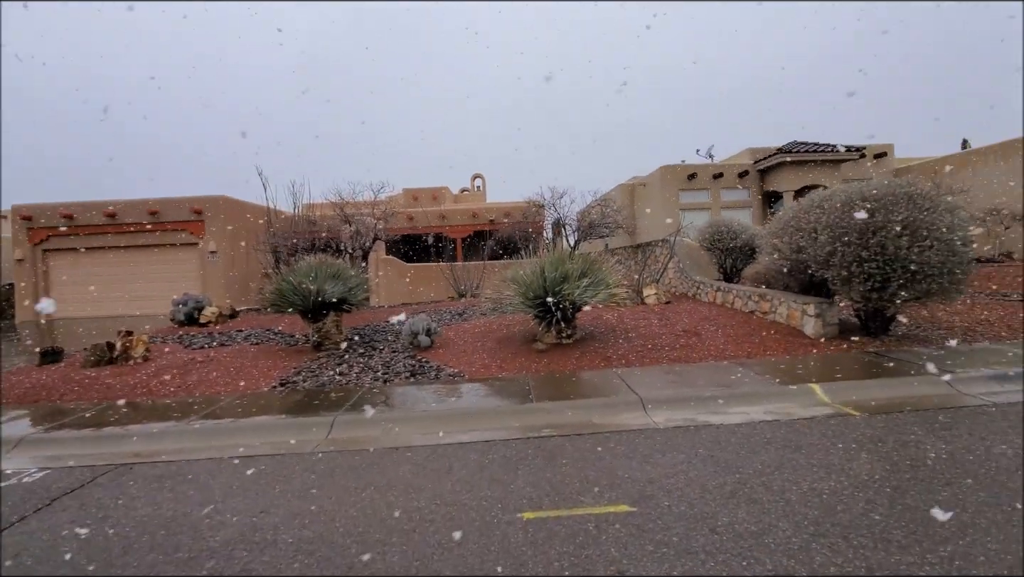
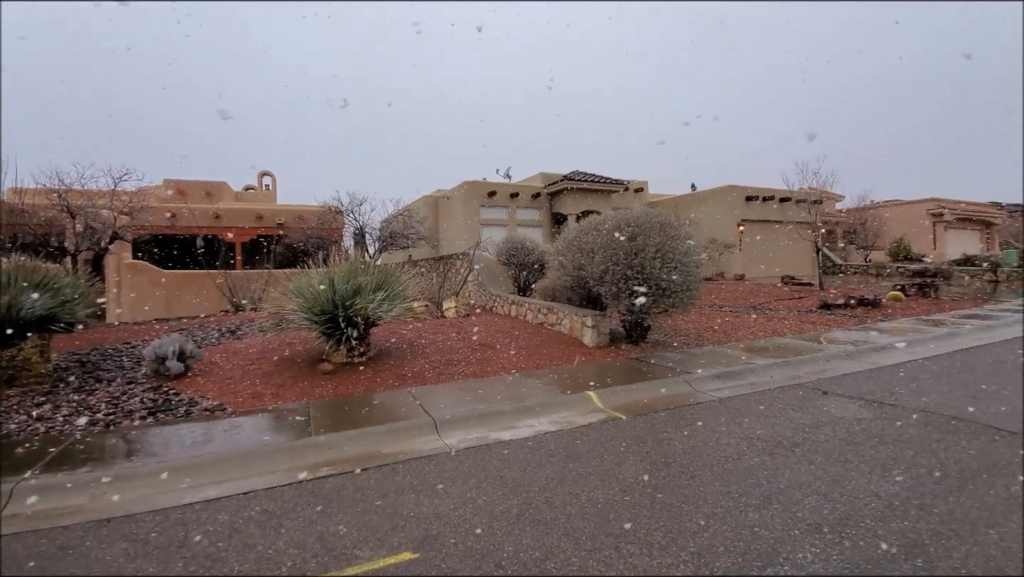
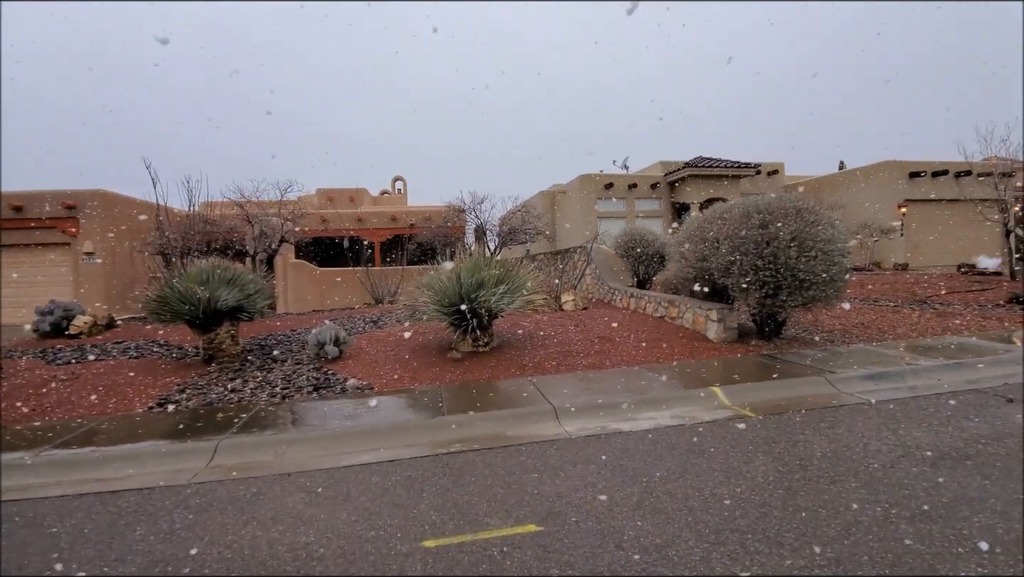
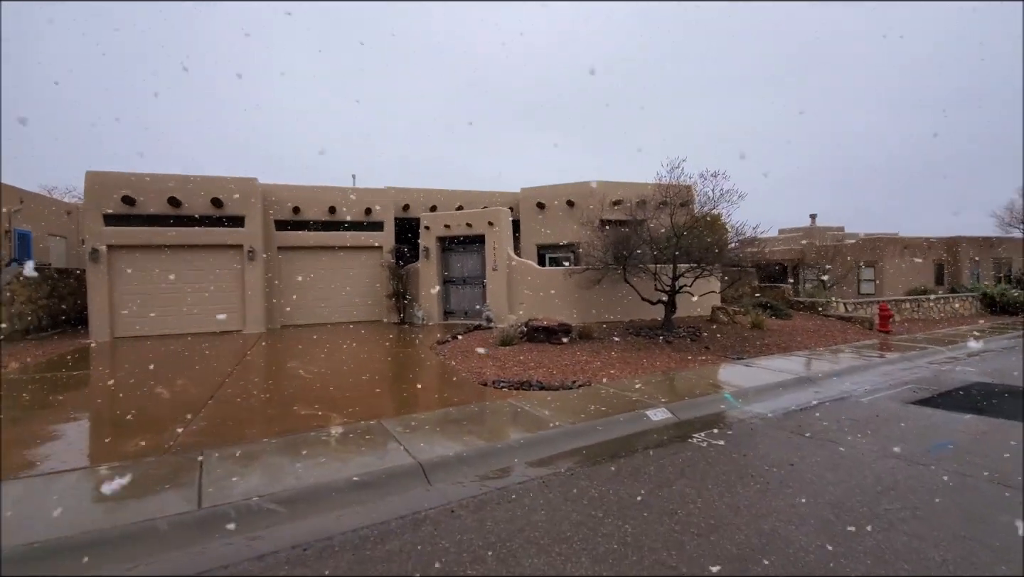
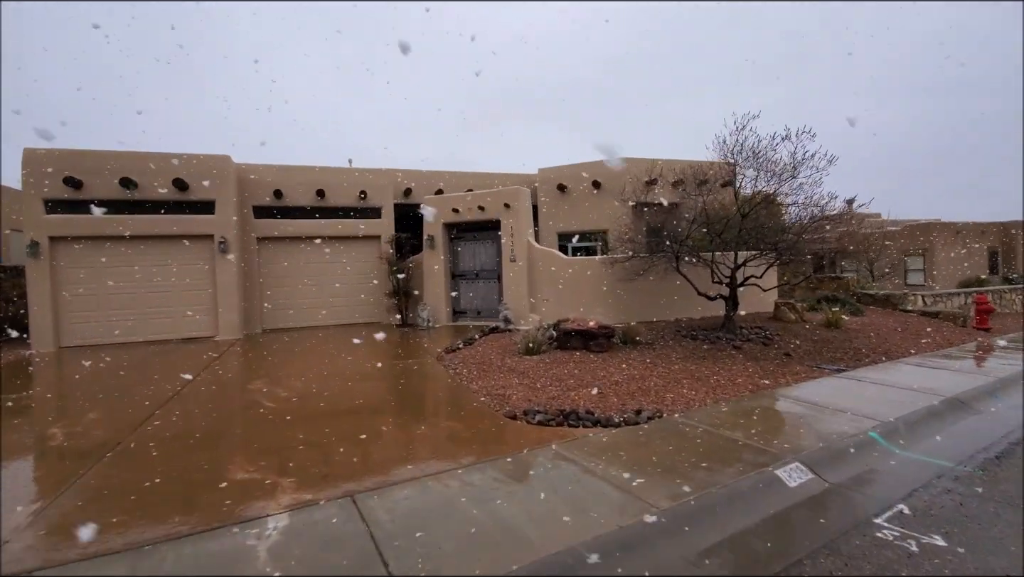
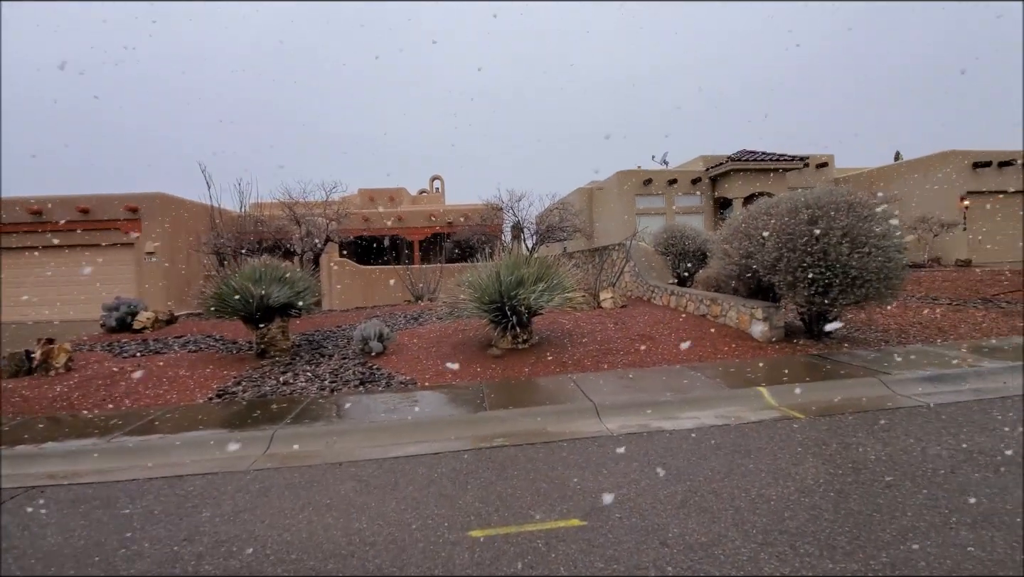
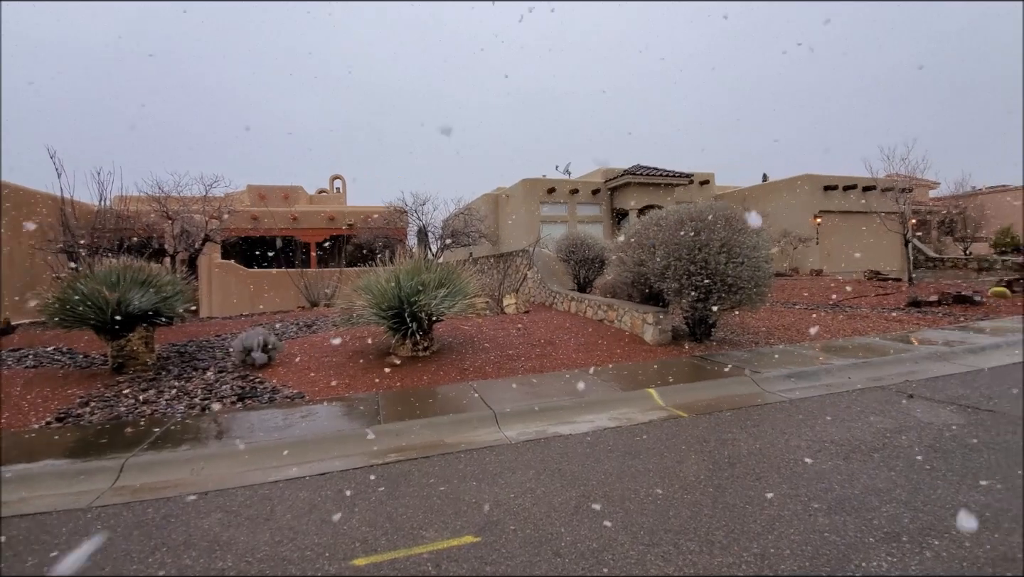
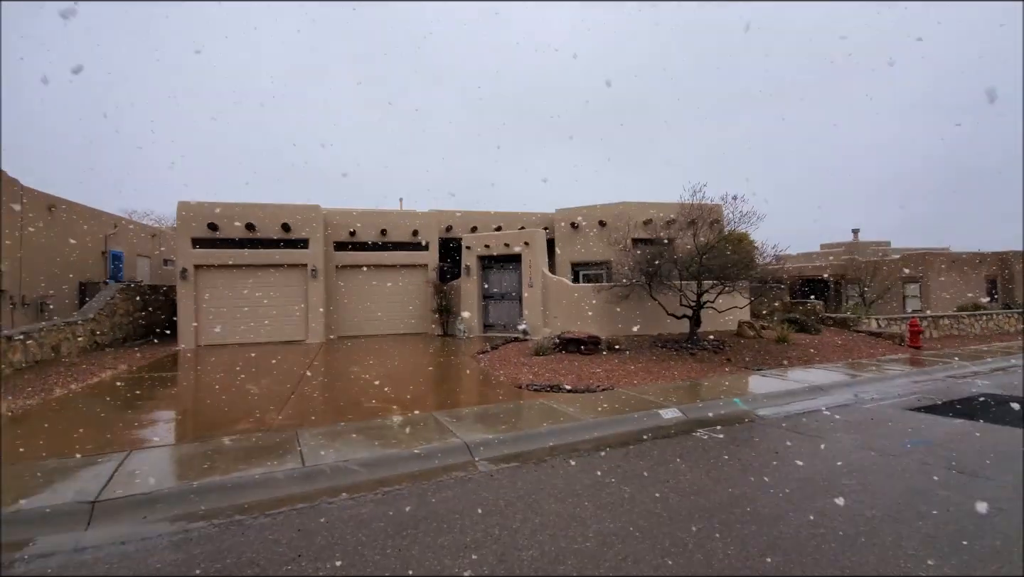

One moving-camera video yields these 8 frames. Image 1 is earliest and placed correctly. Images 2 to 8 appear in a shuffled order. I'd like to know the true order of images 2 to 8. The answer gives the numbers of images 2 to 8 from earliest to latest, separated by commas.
6, 3, 7, 2, 8, 4, 5
